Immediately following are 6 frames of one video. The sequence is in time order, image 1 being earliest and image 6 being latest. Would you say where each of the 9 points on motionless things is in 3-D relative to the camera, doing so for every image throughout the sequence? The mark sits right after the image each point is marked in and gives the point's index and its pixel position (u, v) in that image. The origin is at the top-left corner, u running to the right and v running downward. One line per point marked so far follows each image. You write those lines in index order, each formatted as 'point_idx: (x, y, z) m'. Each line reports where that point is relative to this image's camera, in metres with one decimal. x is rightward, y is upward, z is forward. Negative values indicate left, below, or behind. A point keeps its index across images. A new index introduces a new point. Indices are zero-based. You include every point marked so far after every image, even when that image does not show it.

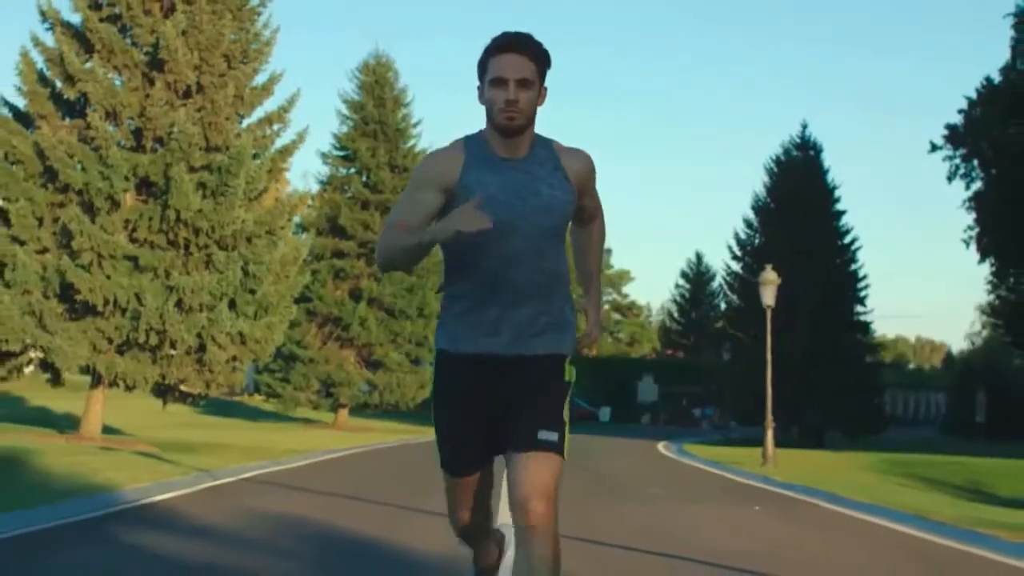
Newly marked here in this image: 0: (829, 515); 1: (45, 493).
0: (+3.7, -2.7, +16.5) m
1: (-5.2, -2.3, +15.7) m
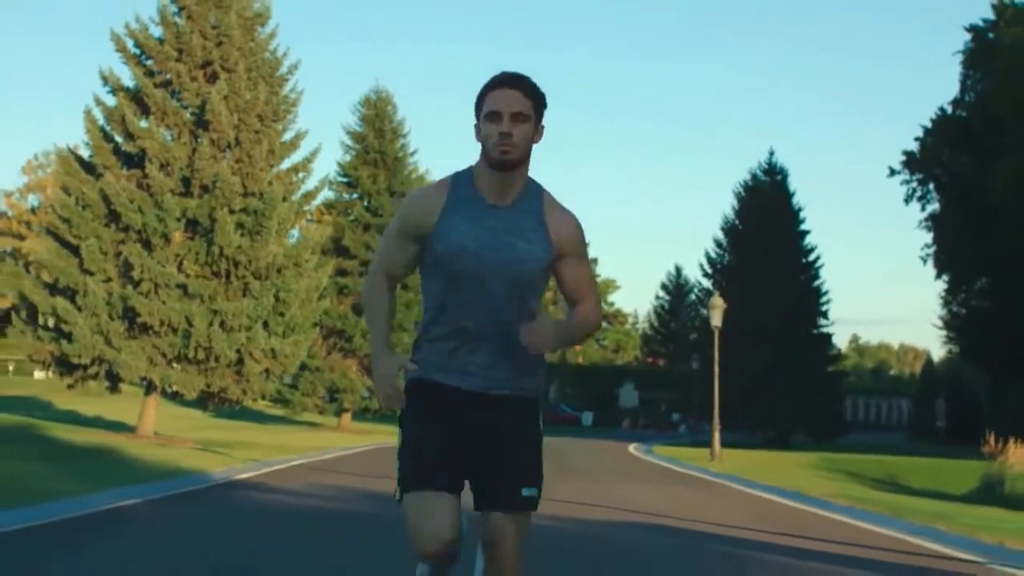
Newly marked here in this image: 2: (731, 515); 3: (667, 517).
0: (+3.5, -3.2, +21.9) m
1: (-5.5, -2.8, +21.0) m
2: (+2.7, -2.8, +17.5) m
3: (+1.9, -2.7, +16.9) m
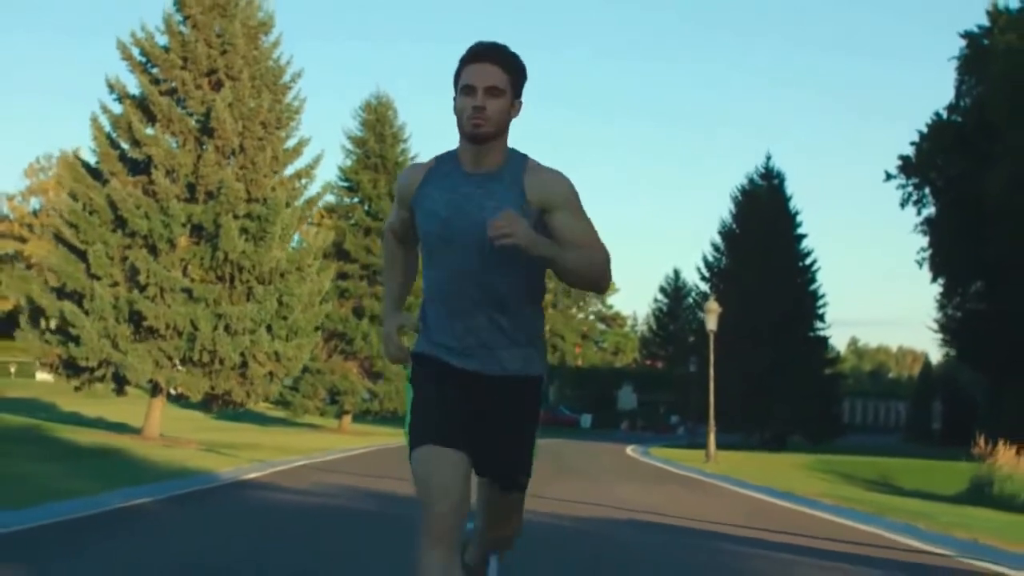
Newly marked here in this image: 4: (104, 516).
0: (+3.5, -3.3, +22.5) m
1: (-5.5, -2.8, +21.6) m
2: (+2.7, -2.9, +18.2) m
3: (+1.8, -2.8, +17.5) m
4: (-4.7, -2.6, +16.2) m
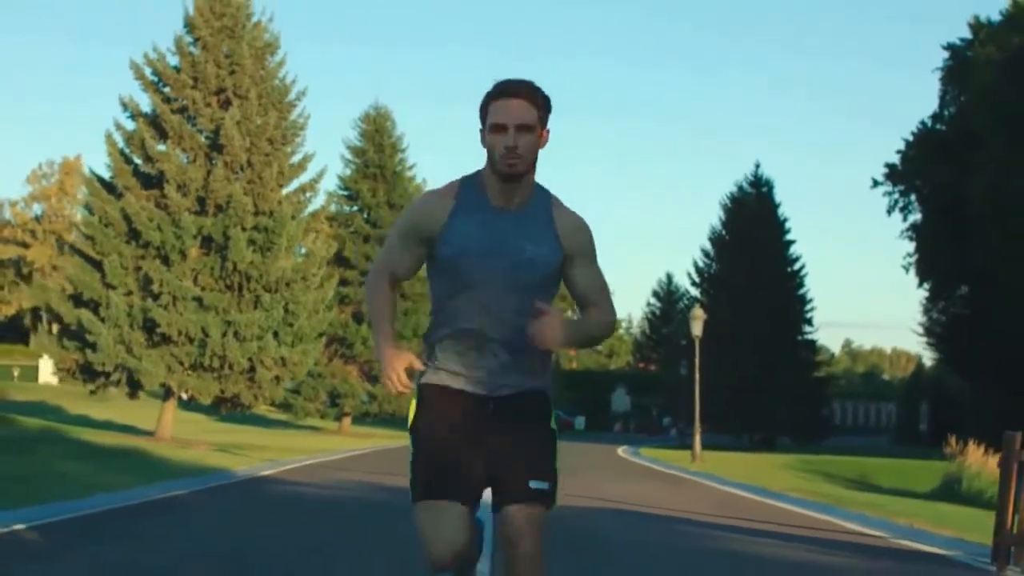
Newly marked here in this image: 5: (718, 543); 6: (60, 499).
0: (+3.4, -3.5, +24.2) m
1: (-5.6, -3.0, +23.3) m
2: (+2.6, -3.1, +19.9) m
3: (+1.8, -3.0, +19.3) m
4: (-4.8, -2.8, +17.9) m
5: (+2.2, -2.7, +14.9) m
6: (-5.9, -2.7, +18.4) m
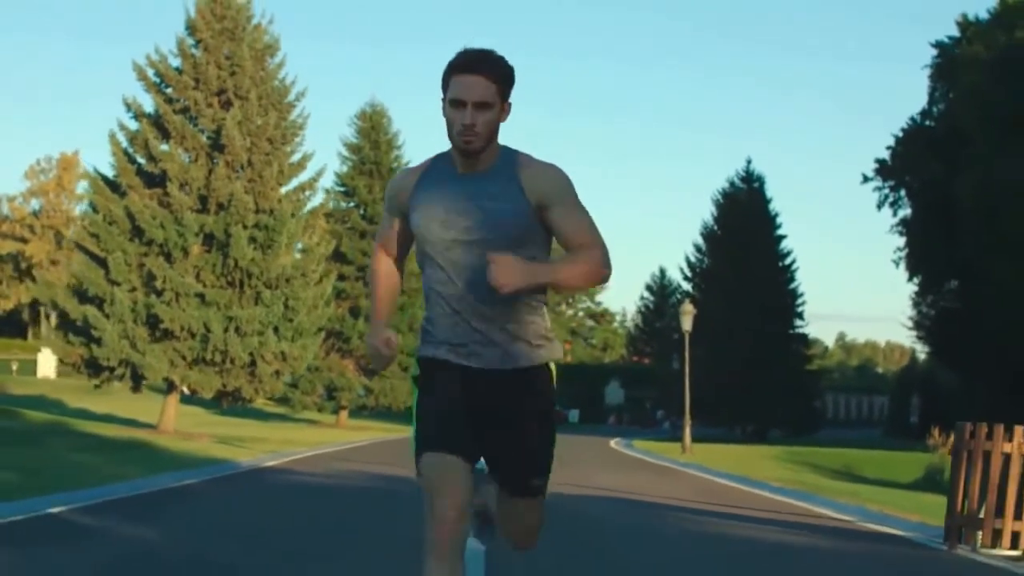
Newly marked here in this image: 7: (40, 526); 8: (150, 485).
0: (+3.3, -3.4, +25.2) m
1: (-5.7, -3.0, +24.2) m
2: (+2.5, -3.1, +20.8) m
3: (+1.7, -3.0, +20.2) m
4: (-4.9, -2.8, +18.8) m
5: (+2.1, -2.7, +15.8) m
6: (-5.9, -2.7, +19.2) m
7: (-5.1, -2.5, +15.0) m
8: (-5.2, -2.8, +19.6) m
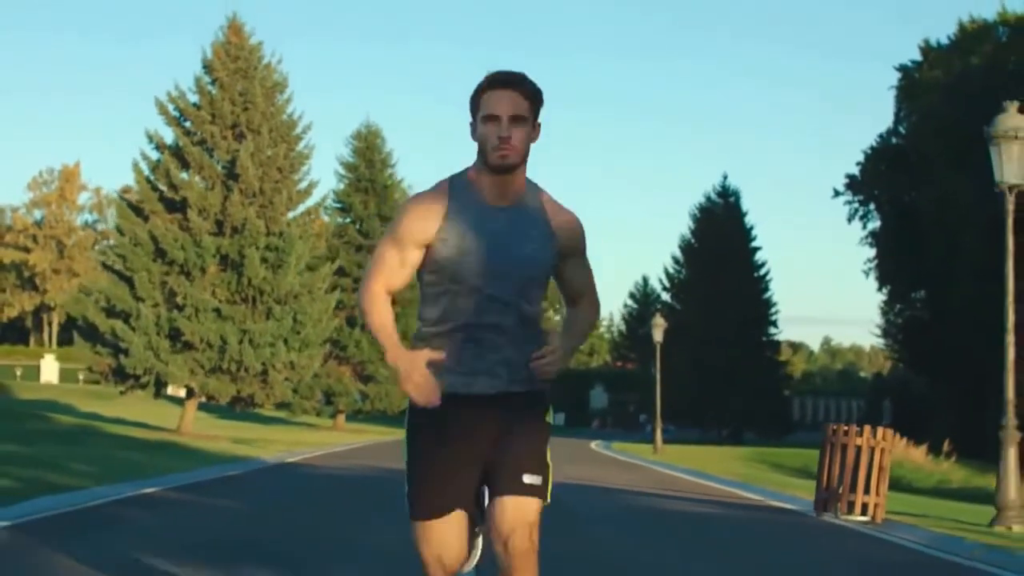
0: (+3.0, -3.8, +29.0) m
1: (-5.9, -3.4, +28.0) m
2: (+2.3, -3.5, +24.6) m
3: (+1.4, -3.4, +24.0) m
4: (-5.1, -3.2, +22.5) m
5: (+1.9, -3.1, +19.6) m
6: (-6.2, -3.1, +23.0) m
7: (-5.2, -2.9, +18.7) m
8: (-5.4, -3.2, +23.3) m
